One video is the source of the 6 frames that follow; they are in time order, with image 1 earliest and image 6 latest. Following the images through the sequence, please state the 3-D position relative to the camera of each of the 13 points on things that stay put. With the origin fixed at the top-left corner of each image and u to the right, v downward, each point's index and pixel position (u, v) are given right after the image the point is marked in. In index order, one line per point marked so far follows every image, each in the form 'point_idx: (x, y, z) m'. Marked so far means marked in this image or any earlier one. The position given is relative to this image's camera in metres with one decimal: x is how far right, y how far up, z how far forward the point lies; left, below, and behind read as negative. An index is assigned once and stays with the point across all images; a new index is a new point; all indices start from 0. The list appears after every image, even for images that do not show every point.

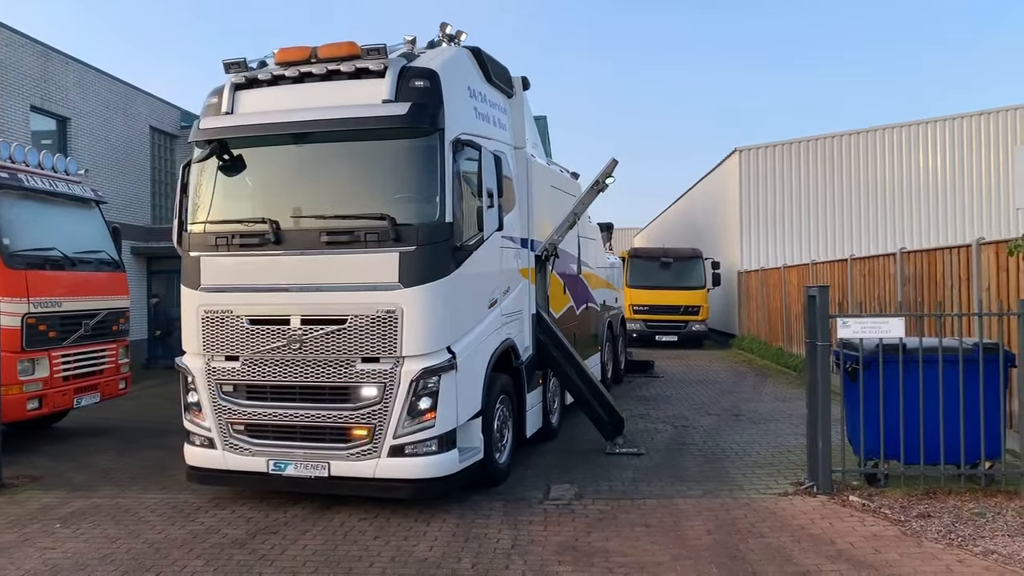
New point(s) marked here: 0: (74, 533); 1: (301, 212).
0: (-3.1, -1.8, +5.6) m
1: (-1.6, +0.6, +6.0) m
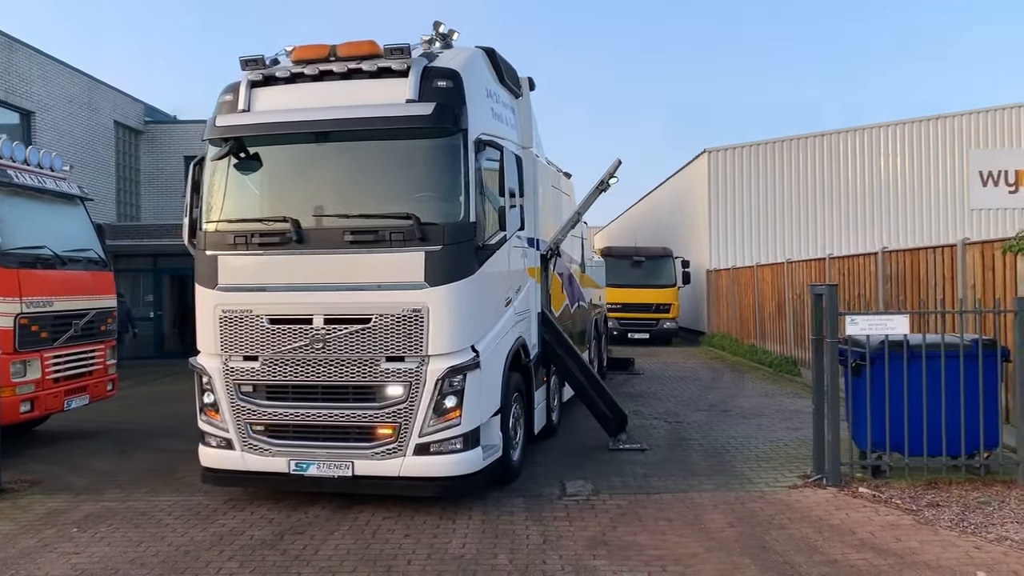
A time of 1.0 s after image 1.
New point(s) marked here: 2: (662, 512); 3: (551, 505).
0: (-2.9, -1.8, +5.5) m
1: (-1.4, +0.6, +6.0) m
2: (+1.2, -1.7, +6.0) m
3: (+0.3, -1.7, +6.2) m
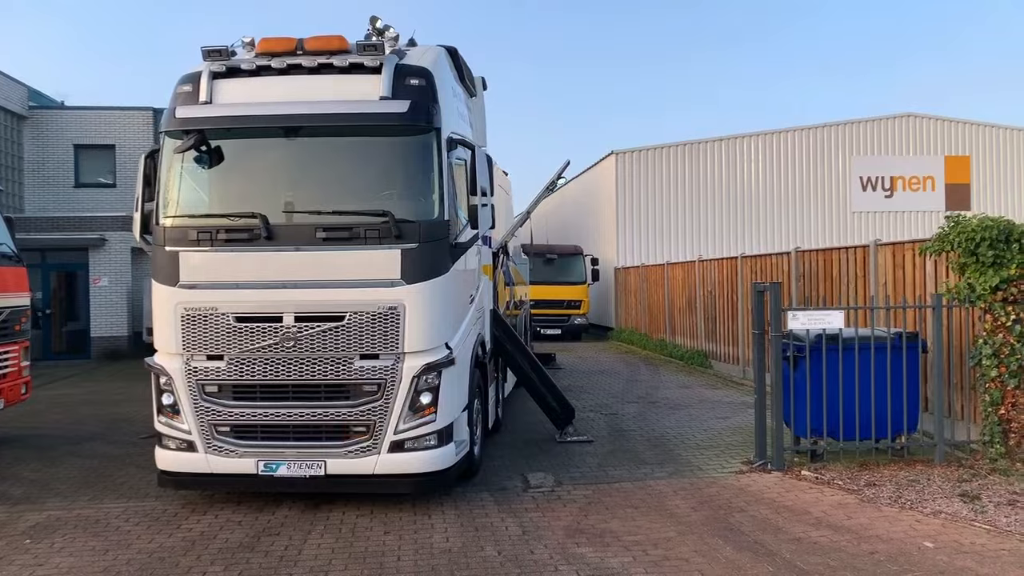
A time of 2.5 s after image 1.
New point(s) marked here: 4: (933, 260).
0: (-3.1, -1.7, +5.2) m
1: (-1.6, +0.6, +5.9) m
2: (+0.9, -1.7, +6.3) m
3: (+0.1, -1.7, +6.3) m
4: (+4.4, +0.3, +8.2) m
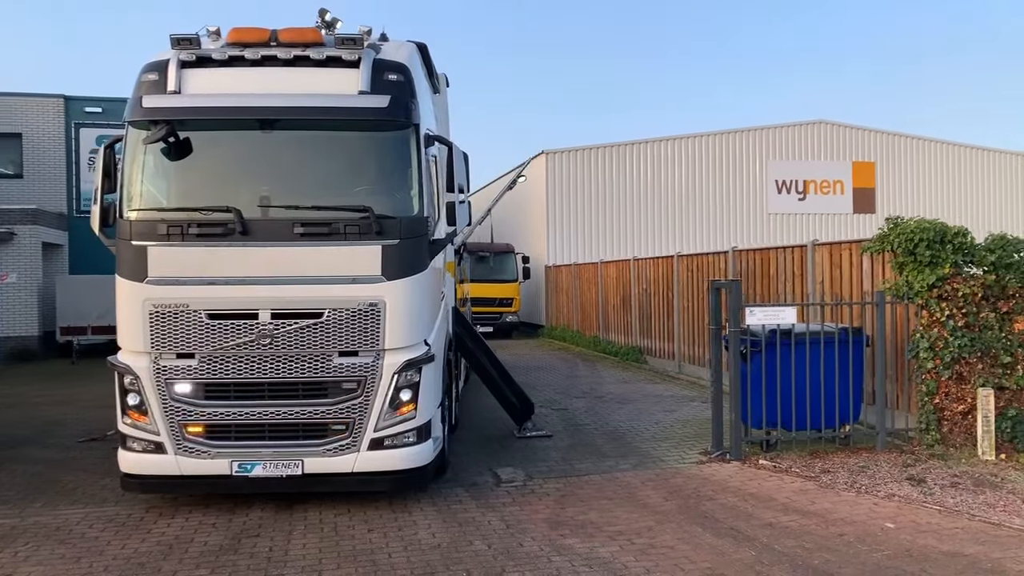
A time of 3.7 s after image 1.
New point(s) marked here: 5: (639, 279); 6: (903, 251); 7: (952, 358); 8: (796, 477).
0: (-3.2, -1.7, +4.9) m
1: (-1.8, +0.6, +5.8) m
2: (+0.7, -1.7, +6.4) m
3: (-0.1, -1.7, +6.4) m
4: (+4.0, +0.3, +8.7) m
5: (+2.7, +0.2, +16.7) m
6: (+3.9, +0.4, +7.7) m
7: (+4.2, -0.7, +7.5) m
8: (+2.4, -1.6, +6.6) m
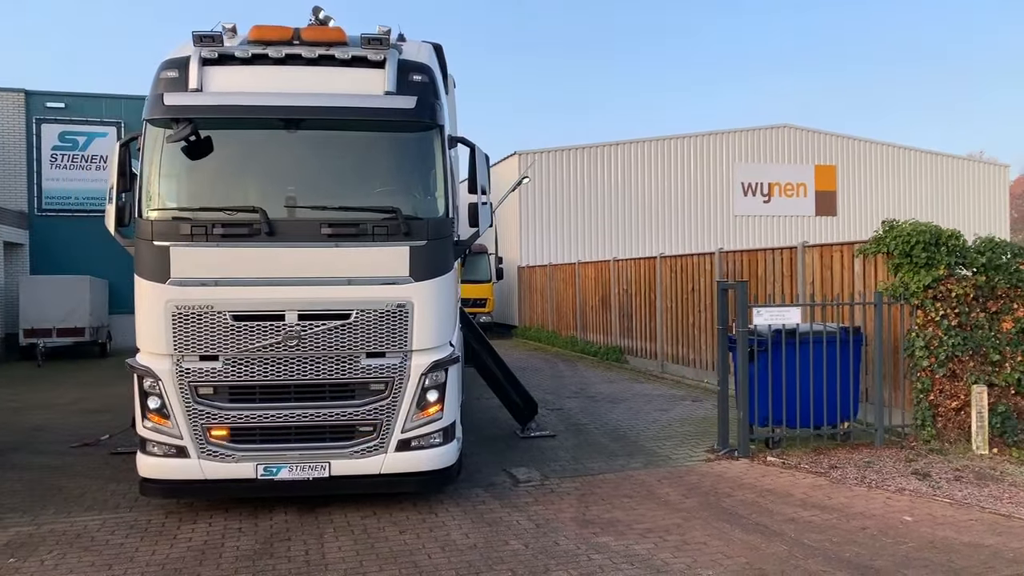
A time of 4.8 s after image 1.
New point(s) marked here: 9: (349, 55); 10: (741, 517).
0: (-2.9, -1.7, +4.8) m
1: (-1.6, +0.6, +5.7) m
2: (+0.9, -1.7, +6.5) m
3: (0.0, -1.7, +6.4) m
4: (+4.0, +0.3, +9.0) m
5: (+2.3, +0.2, +16.9) m
6: (+4.0, +0.4, +8.0) m
7: (+4.3, -0.7, +7.8) m
8: (+2.5, -1.6, +6.7) m
9: (-1.3, +1.8, +5.9) m
10: (+1.7, -1.7, +5.7) m
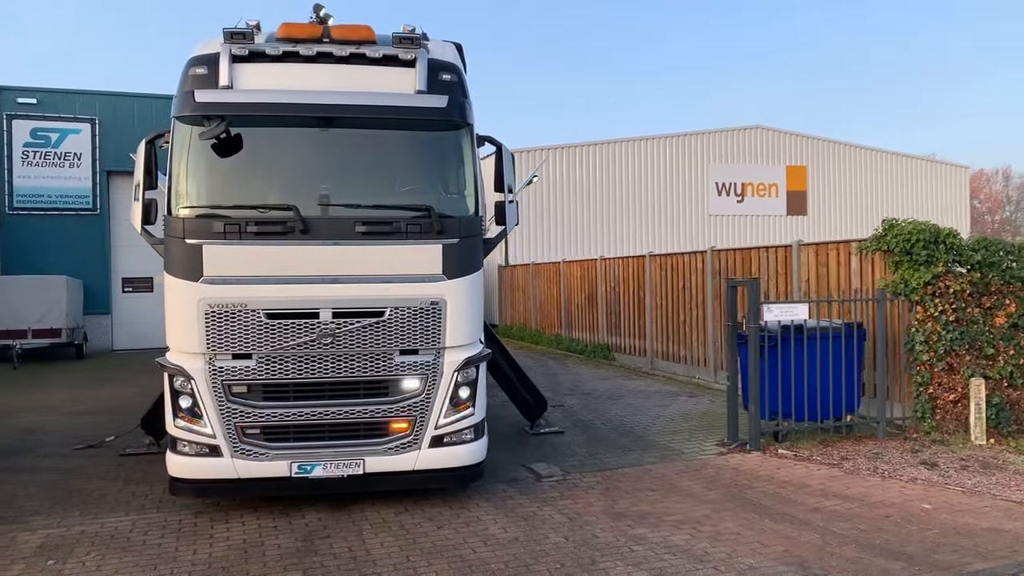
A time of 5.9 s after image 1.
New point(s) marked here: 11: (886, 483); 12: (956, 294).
0: (-2.6, -1.7, +4.8) m
1: (-1.4, +0.7, +5.7) m
2: (+1.1, -1.7, +6.6) m
3: (+0.2, -1.7, +6.5) m
4: (+4.1, +0.3, +9.3) m
5: (+2.1, +0.2, +17.1) m
6: (+4.1, +0.4, +8.2) m
7: (+4.5, -0.7, +8.1) m
8: (+2.7, -1.6, +6.9) m
9: (-1.0, +1.8, +6.0) m
10: (+1.9, -1.6, +5.9) m
11: (+3.0, -1.6, +6.3) m
12: (+4.6, -0.1, +8.1) m
